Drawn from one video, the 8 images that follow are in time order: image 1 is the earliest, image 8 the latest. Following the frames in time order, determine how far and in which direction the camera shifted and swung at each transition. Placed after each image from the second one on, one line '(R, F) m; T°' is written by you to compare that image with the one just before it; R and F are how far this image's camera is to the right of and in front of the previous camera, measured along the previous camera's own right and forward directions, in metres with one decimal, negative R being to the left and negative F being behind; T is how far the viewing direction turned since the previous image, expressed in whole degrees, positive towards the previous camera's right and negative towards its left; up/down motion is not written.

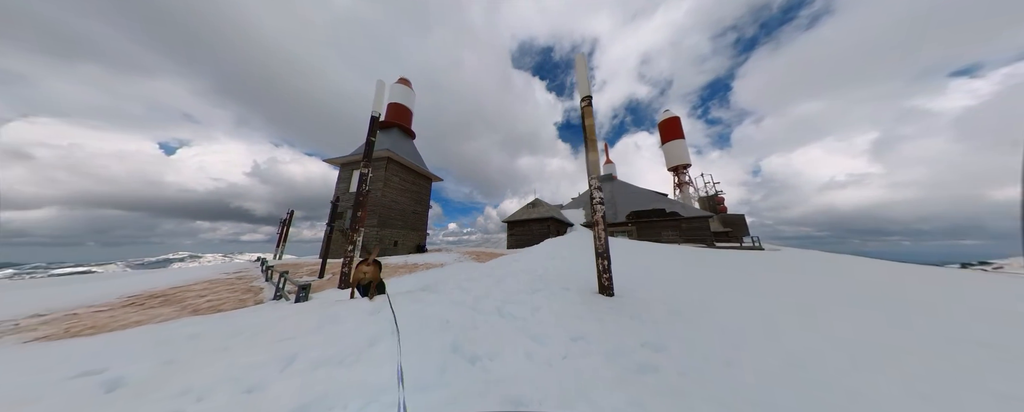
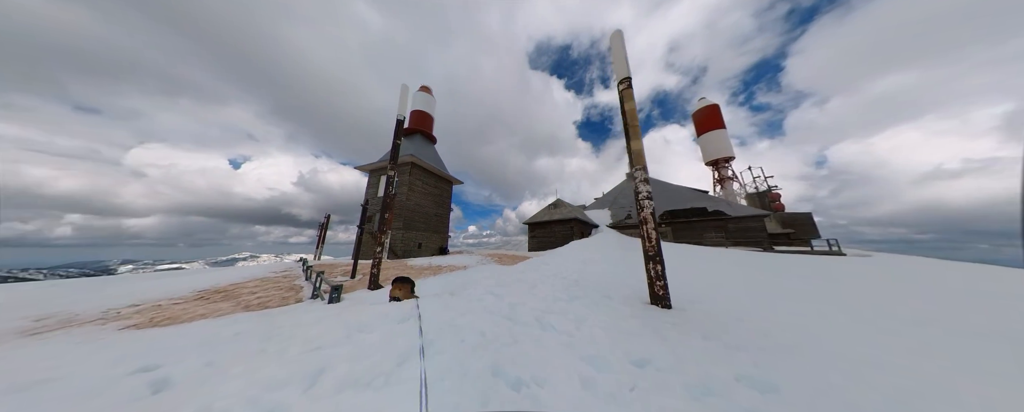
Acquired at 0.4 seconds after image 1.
(-0.2, +0.3) m; -5°
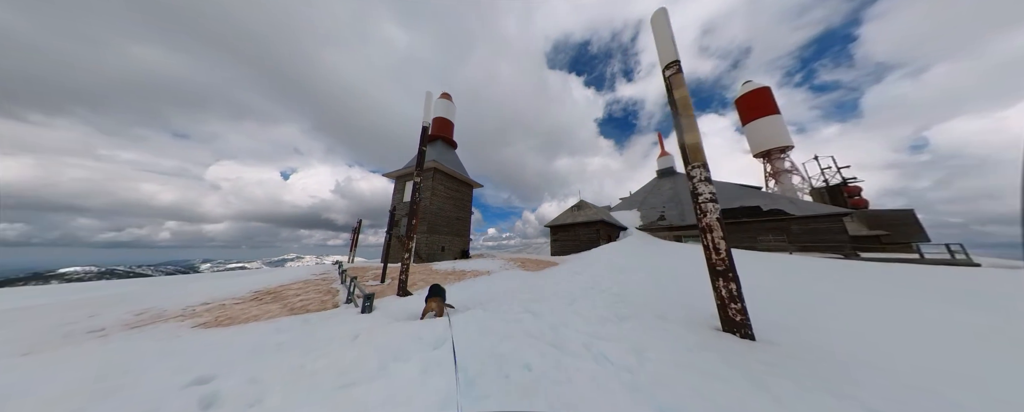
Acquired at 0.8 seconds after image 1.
(-0.2, +0.3) m; -5°
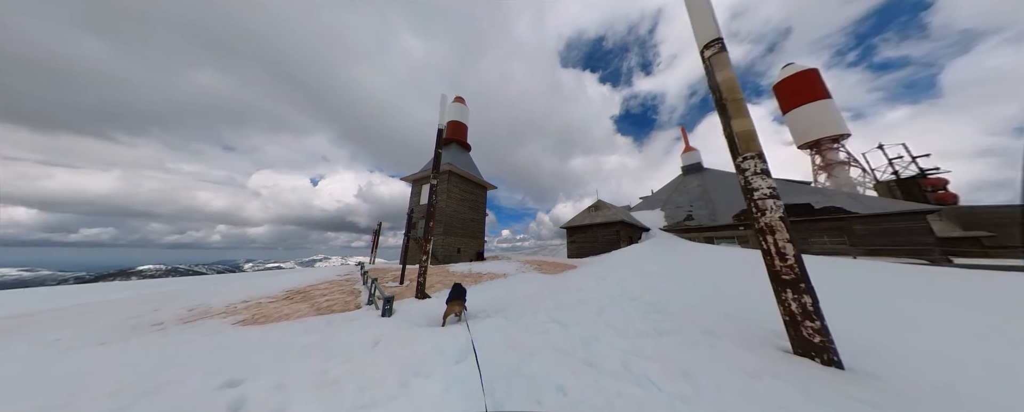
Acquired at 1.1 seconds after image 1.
(-0.1, +0.2) m; -4°
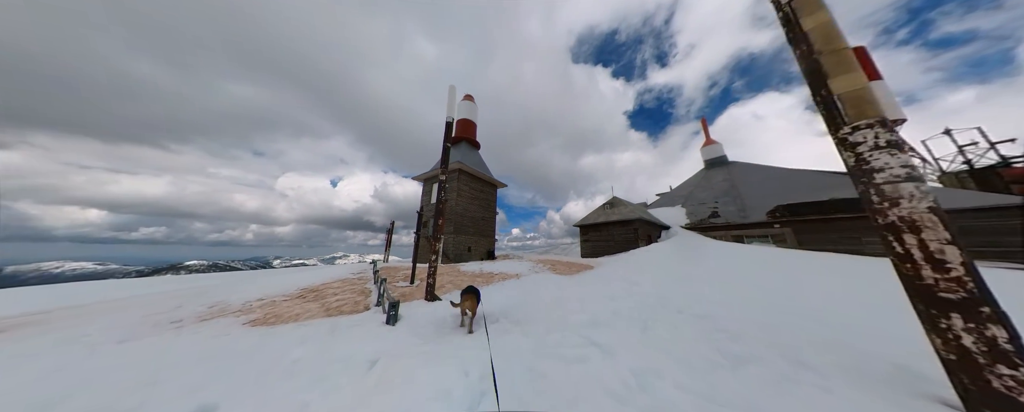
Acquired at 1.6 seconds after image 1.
(-0.1, +0.5) m; -3°
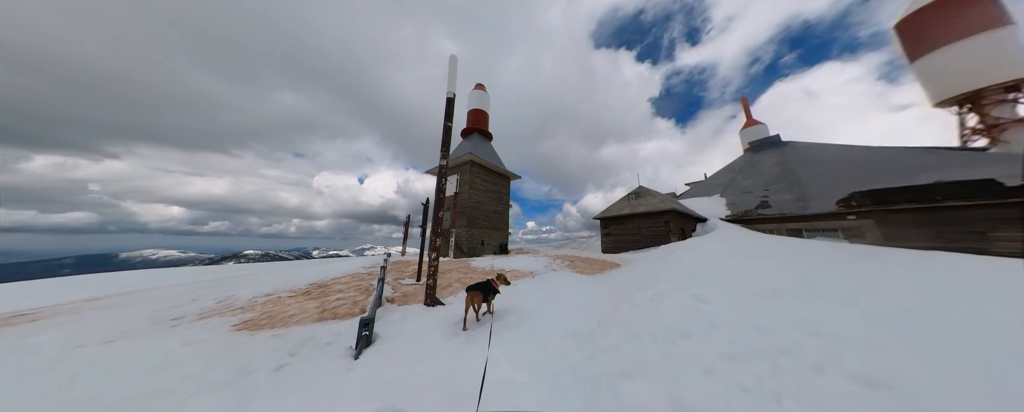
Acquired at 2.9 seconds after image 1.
(+0.1, +1.3) m; -4°
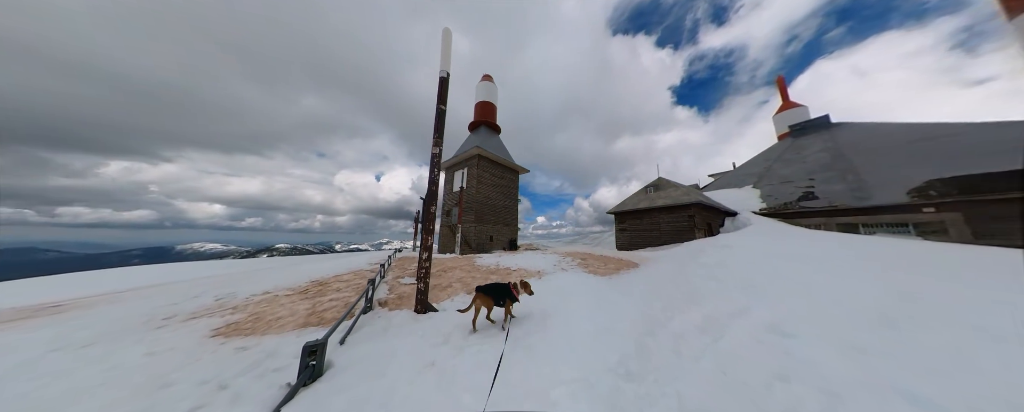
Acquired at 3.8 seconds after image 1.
(+0.2, +0.9) m; -3°
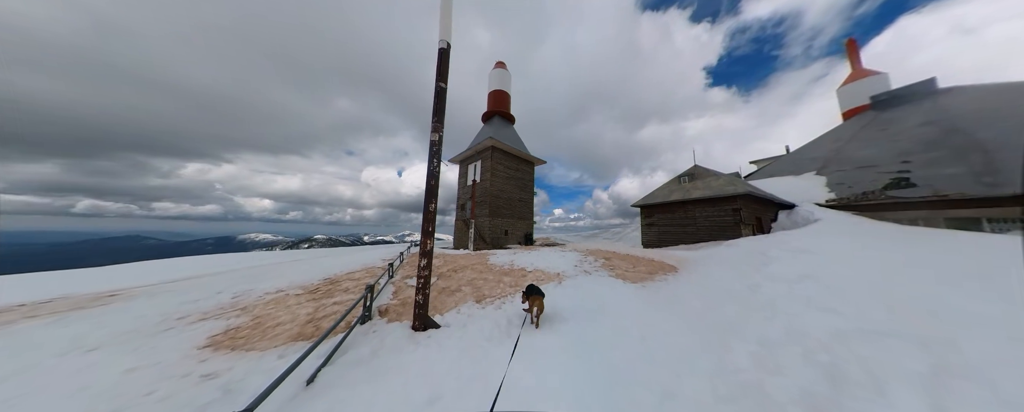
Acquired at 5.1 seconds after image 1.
(0.0, +1.1) m; -4°
